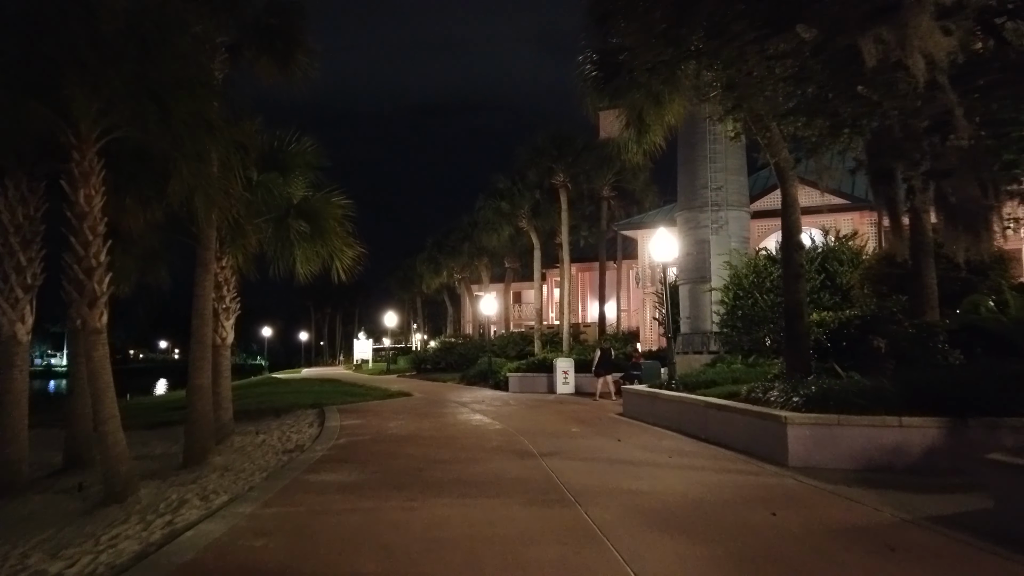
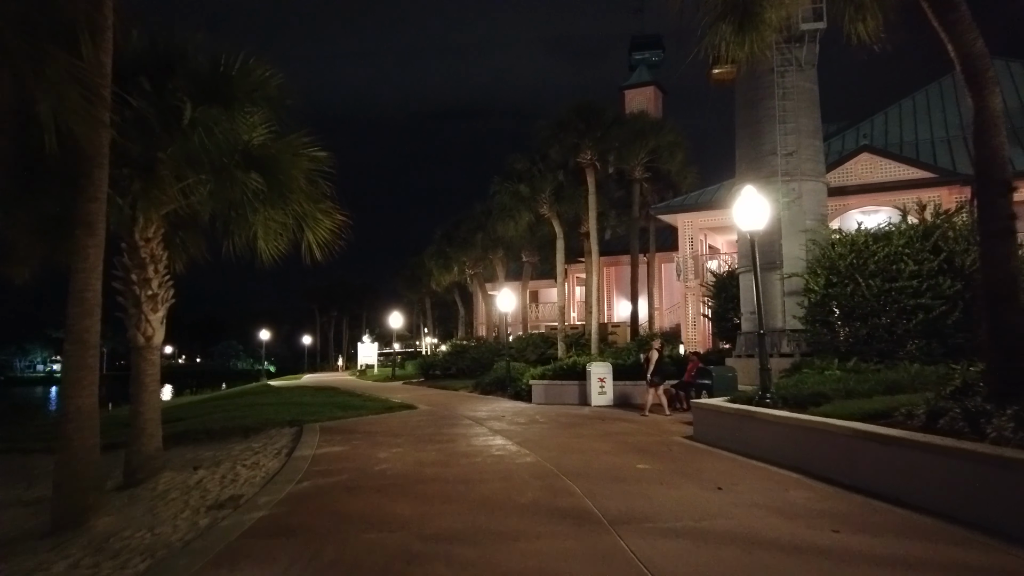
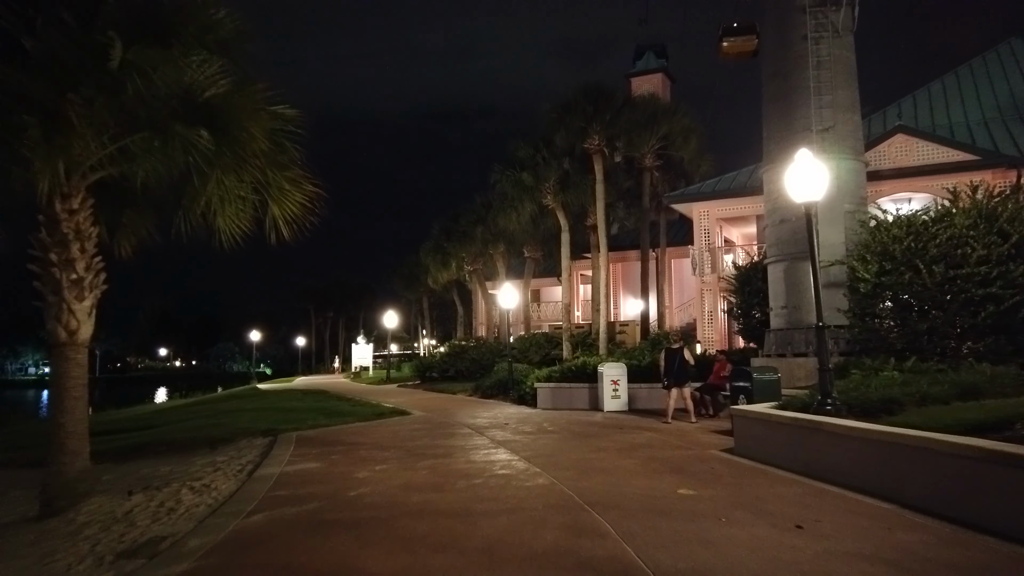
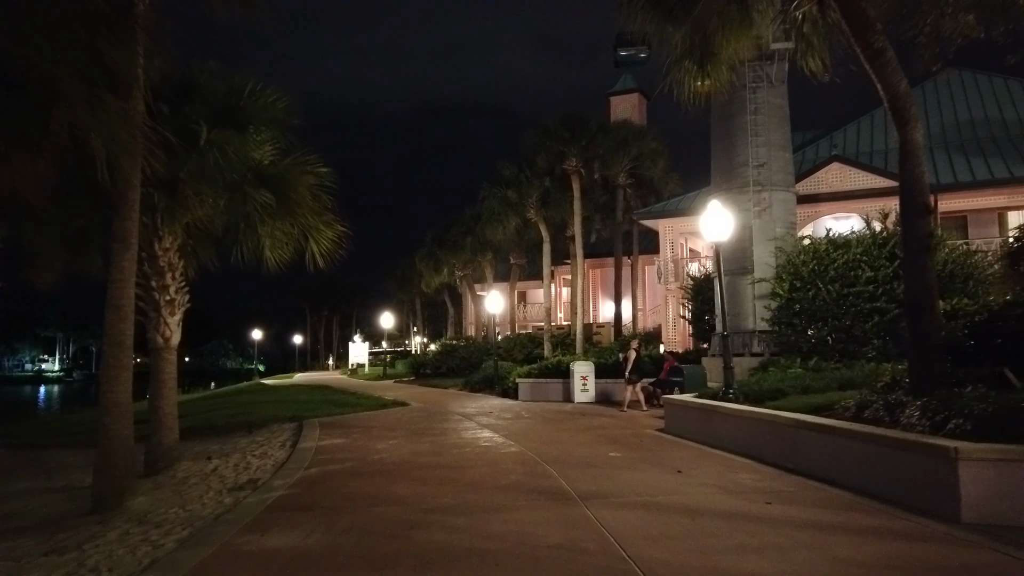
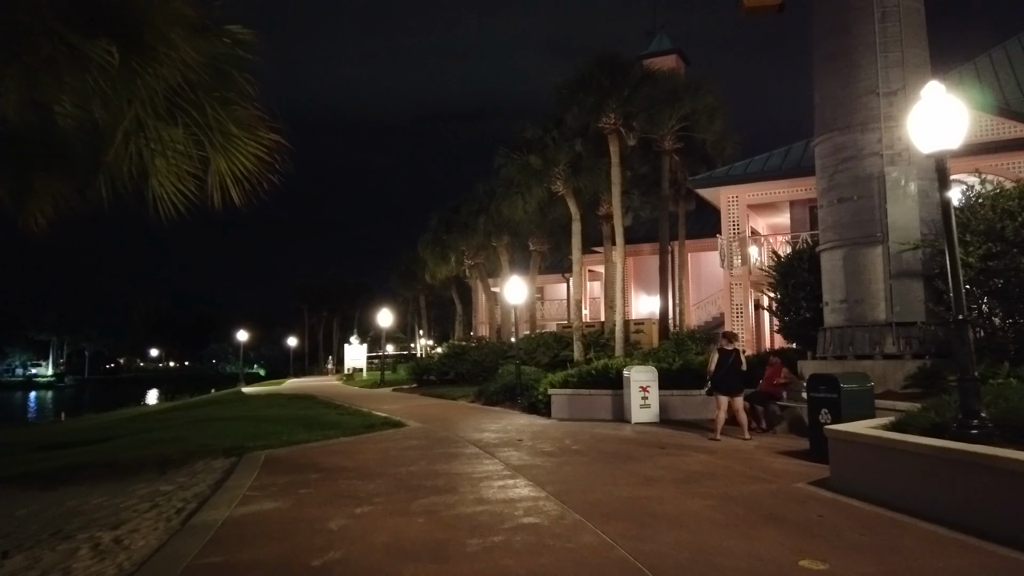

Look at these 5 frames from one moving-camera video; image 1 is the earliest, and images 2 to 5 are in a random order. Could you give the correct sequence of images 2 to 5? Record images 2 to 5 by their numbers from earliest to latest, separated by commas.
4, 2, 3, 5
